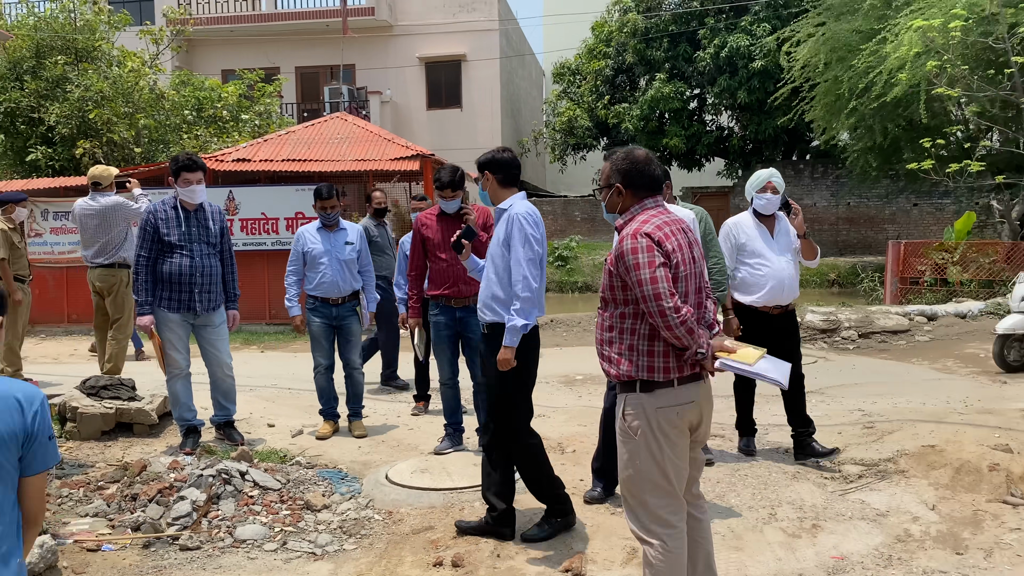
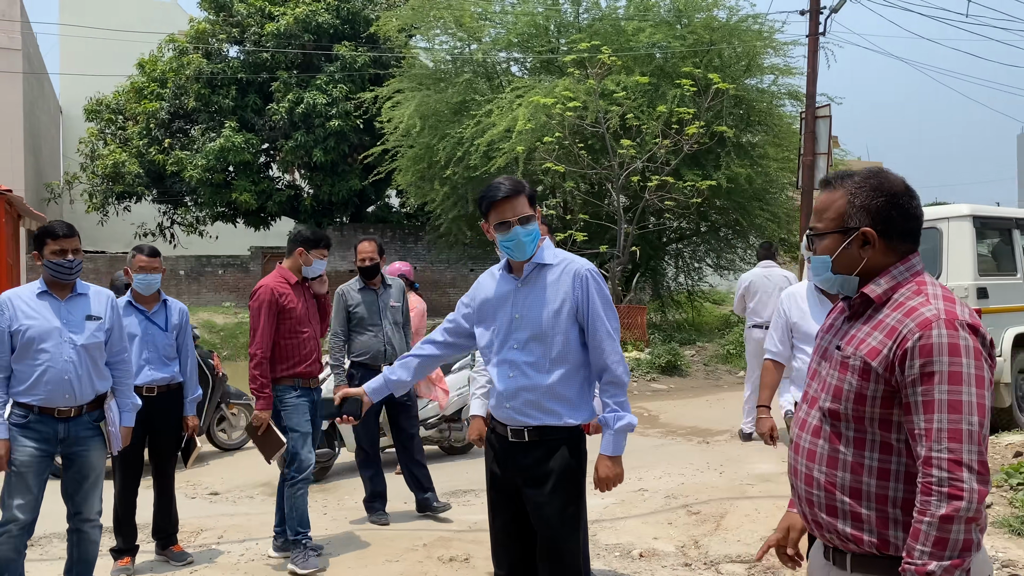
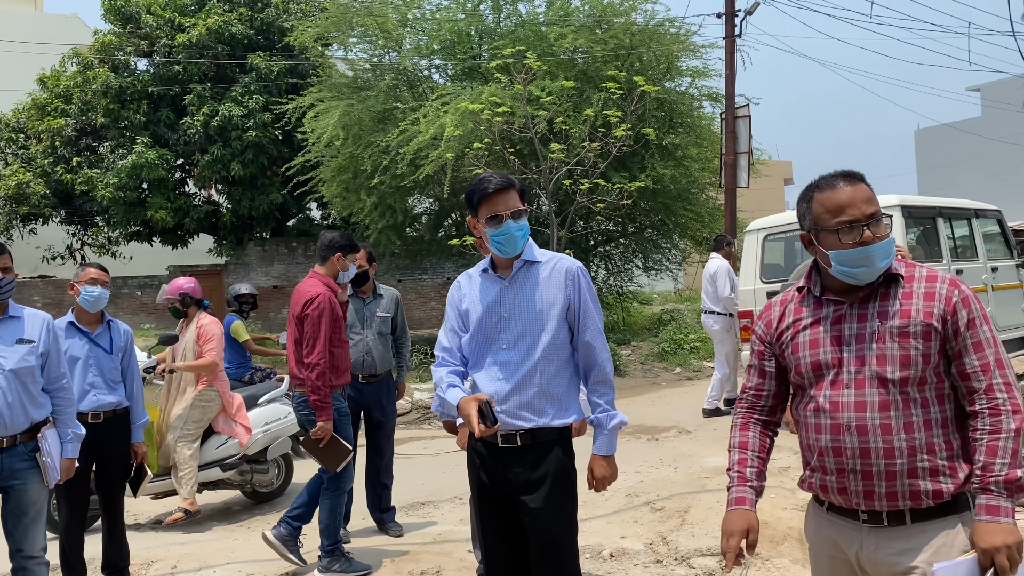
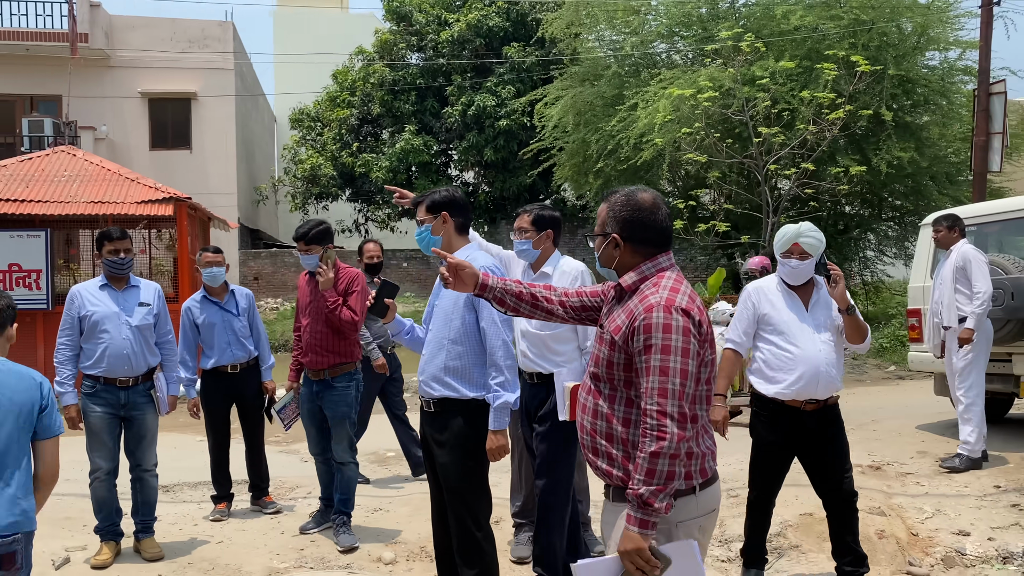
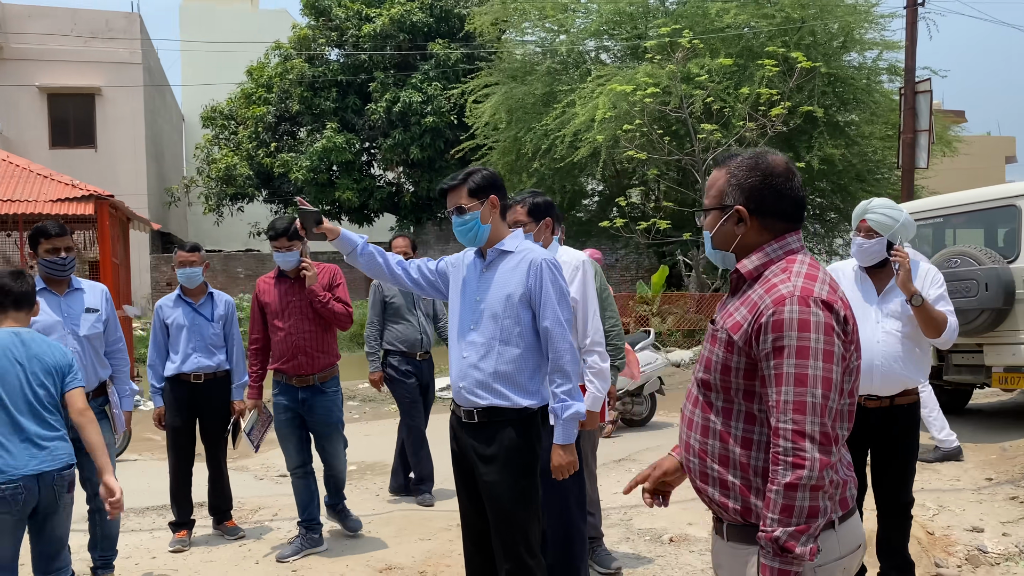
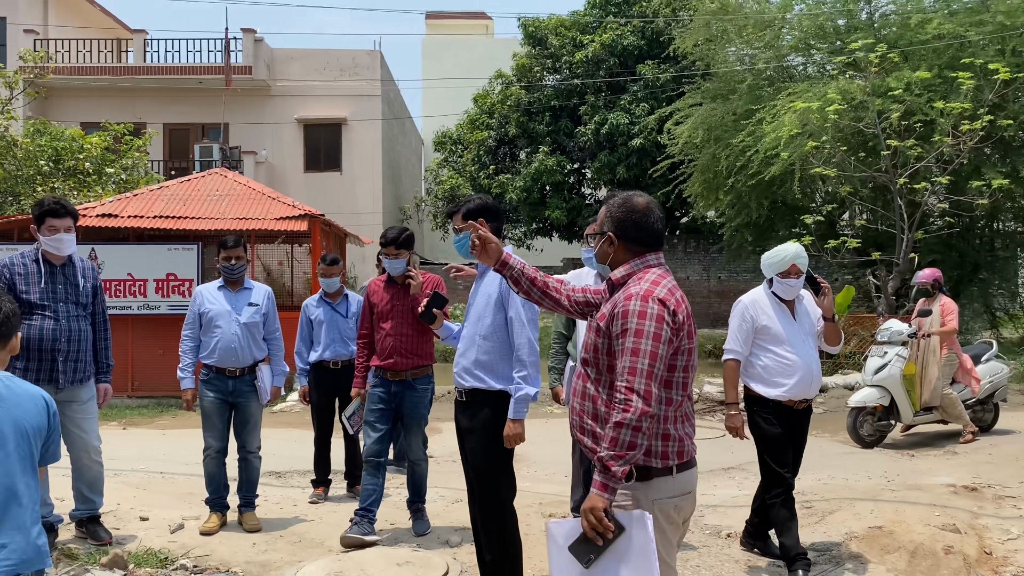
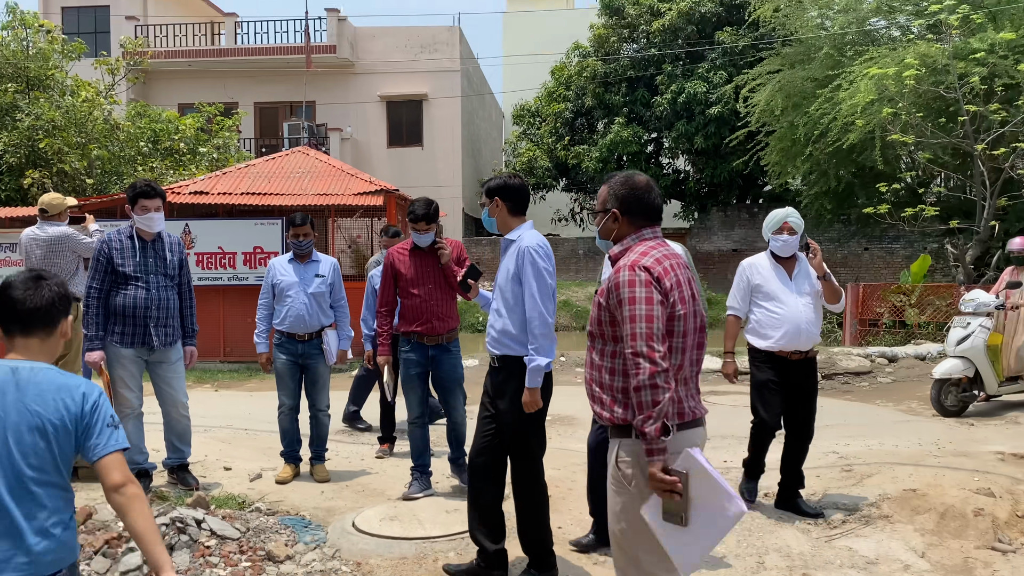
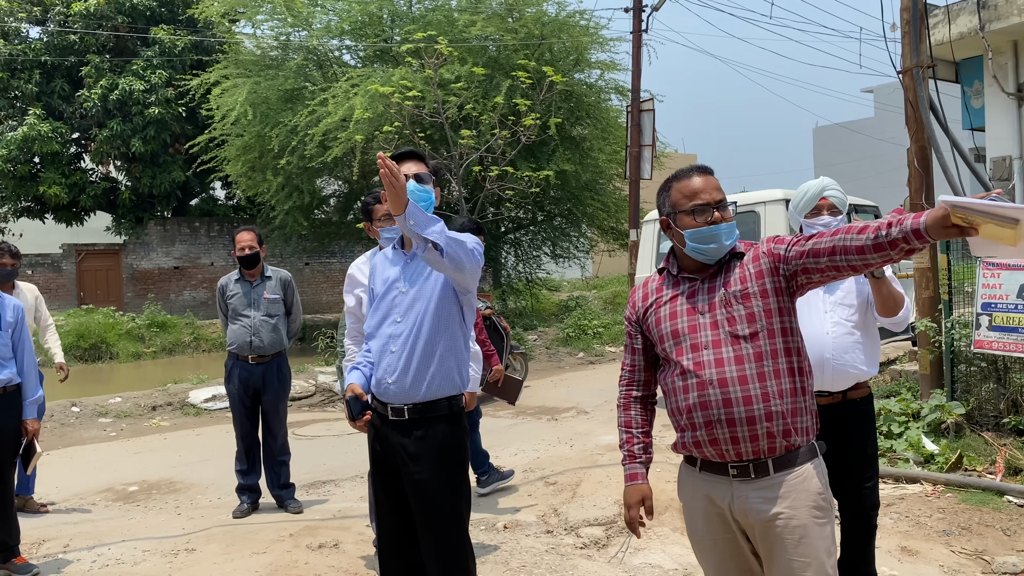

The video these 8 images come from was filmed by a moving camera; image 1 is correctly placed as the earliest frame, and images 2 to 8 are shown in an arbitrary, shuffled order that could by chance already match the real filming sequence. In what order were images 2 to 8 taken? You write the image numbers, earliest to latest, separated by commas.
7, 6, 4, 5, 2, 3, 8
